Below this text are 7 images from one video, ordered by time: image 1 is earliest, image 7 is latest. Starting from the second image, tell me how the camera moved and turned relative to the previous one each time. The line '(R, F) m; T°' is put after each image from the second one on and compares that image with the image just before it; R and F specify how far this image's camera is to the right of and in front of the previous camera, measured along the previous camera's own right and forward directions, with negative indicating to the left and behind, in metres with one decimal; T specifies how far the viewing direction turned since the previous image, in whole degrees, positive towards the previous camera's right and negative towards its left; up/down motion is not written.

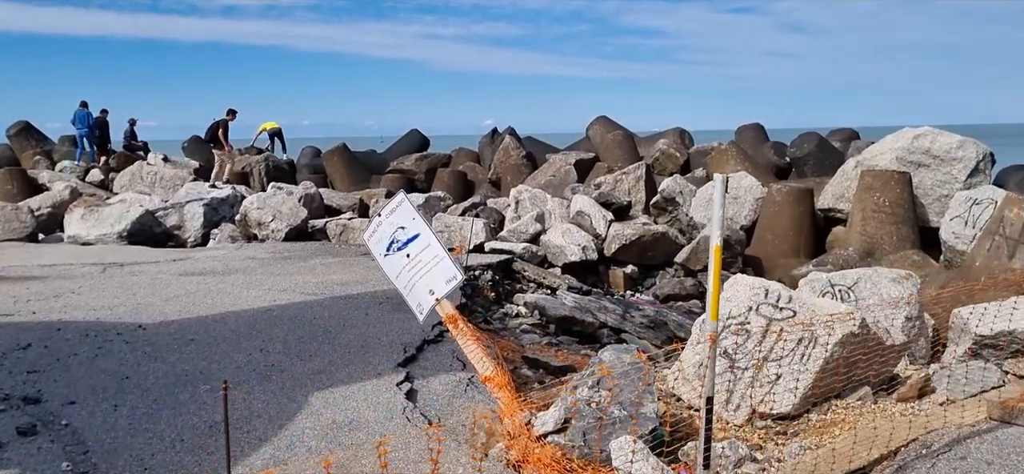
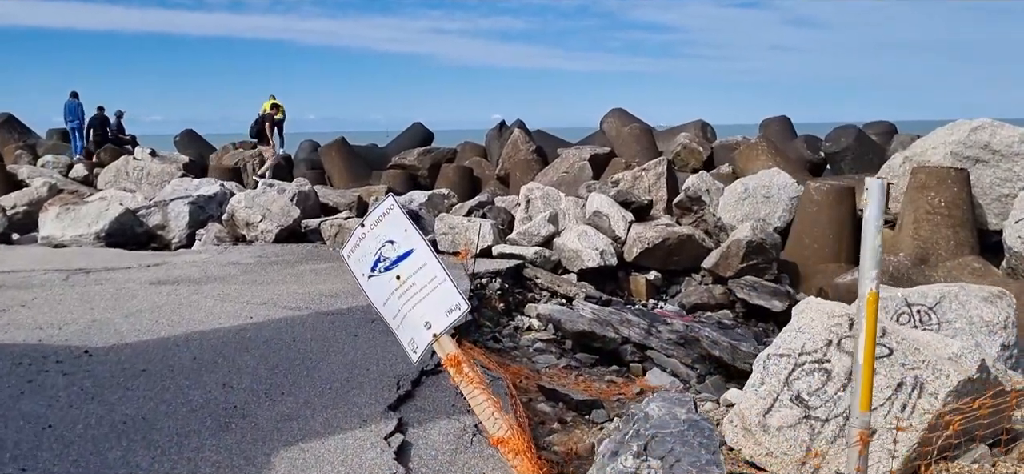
(0.0, +0.7) m; 0°
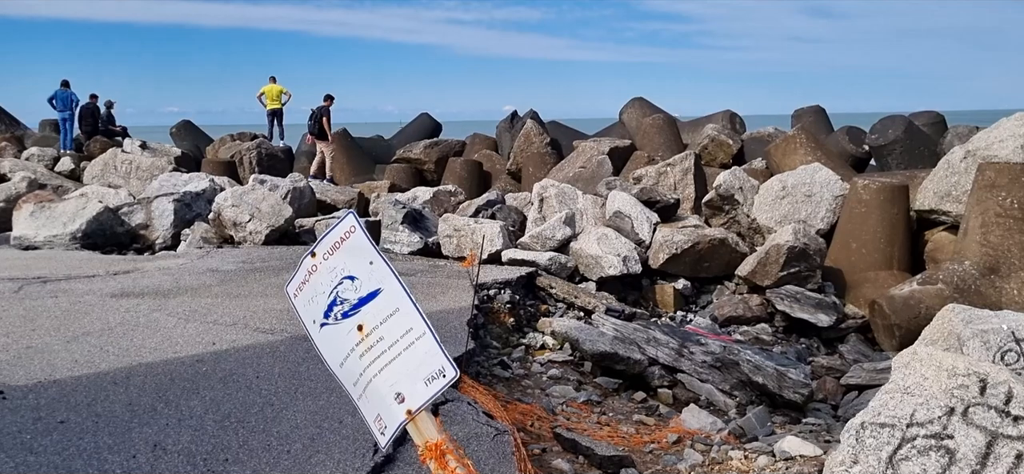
(0.0, +0.8) m; -1°
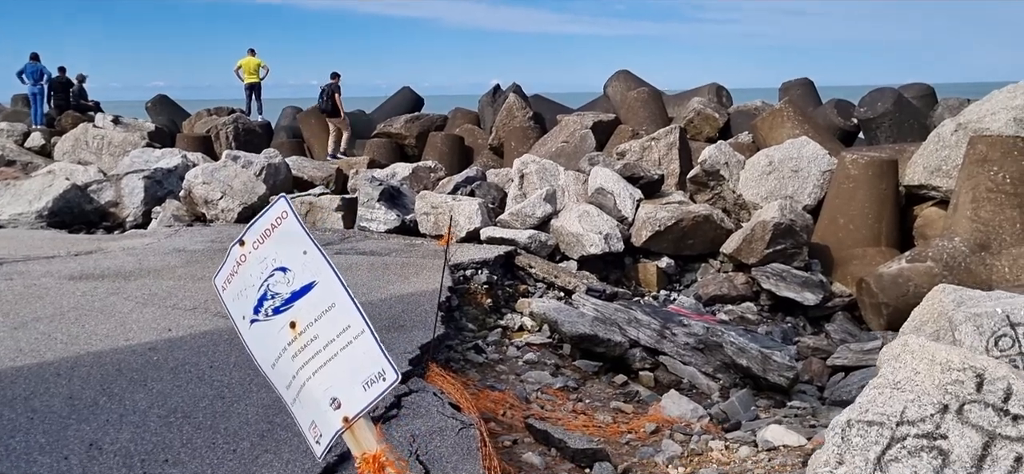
(+0.1, +0.2) m; +1°
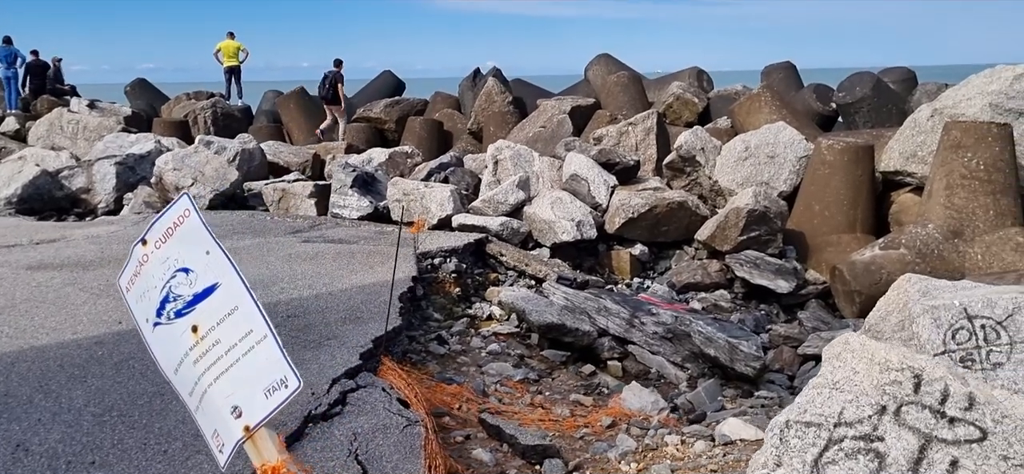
(+0.1, +0.1) m; 0°
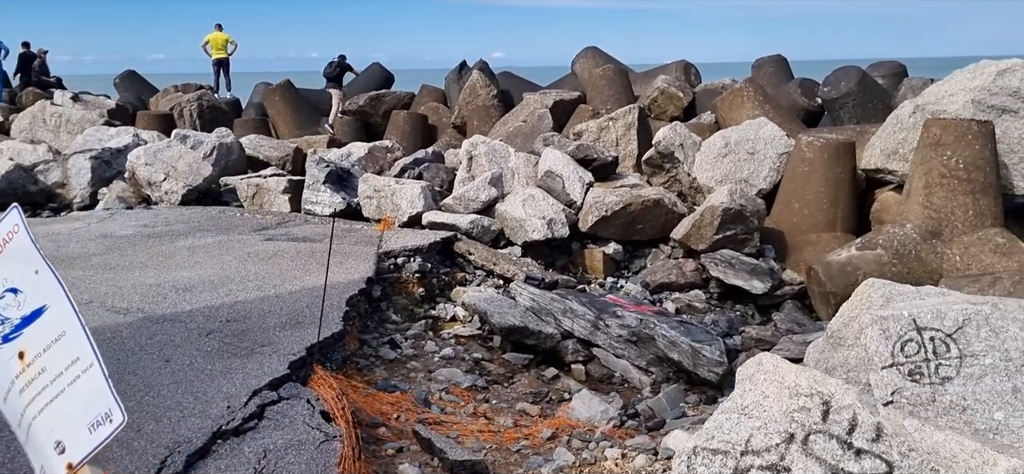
(+0.3, +0.1) m; -1°
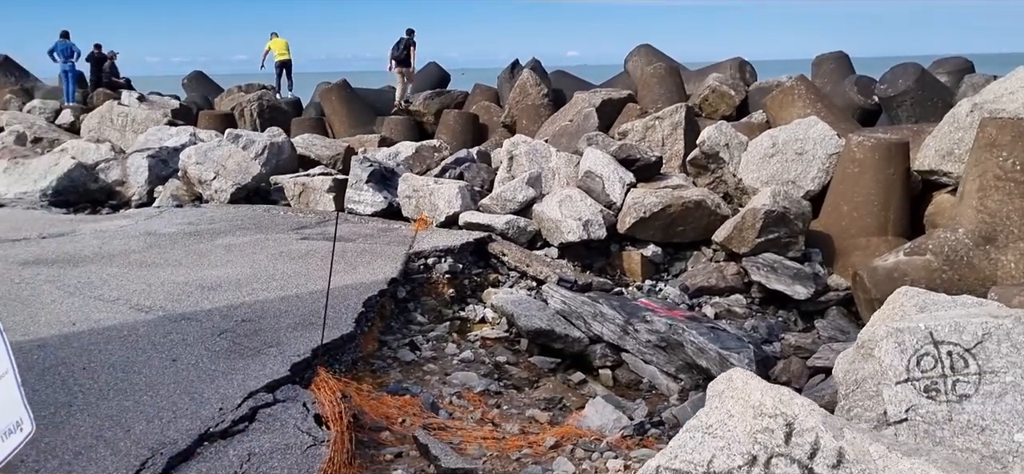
(+0.2, +0.1) m; -5°
